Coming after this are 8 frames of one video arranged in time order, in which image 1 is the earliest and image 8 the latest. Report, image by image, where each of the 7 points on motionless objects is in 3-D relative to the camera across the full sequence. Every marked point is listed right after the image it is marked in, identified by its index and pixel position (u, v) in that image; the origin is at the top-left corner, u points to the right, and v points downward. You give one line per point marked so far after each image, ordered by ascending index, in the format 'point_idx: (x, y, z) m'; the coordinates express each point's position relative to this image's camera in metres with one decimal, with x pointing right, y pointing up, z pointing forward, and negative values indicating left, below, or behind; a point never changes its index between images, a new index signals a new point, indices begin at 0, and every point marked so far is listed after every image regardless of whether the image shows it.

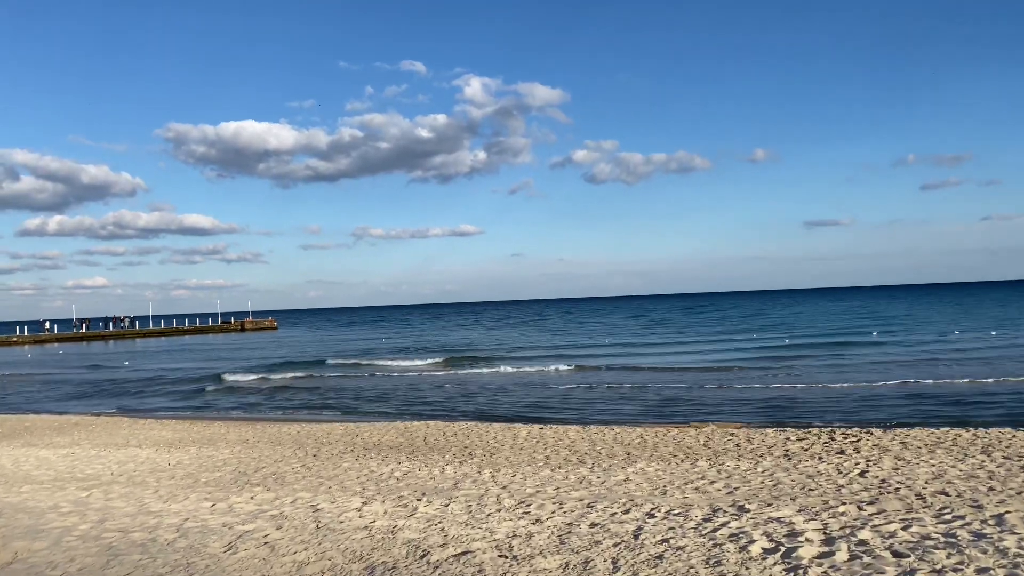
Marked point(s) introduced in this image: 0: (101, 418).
0: (-9.0, -2.9, +18.2) m
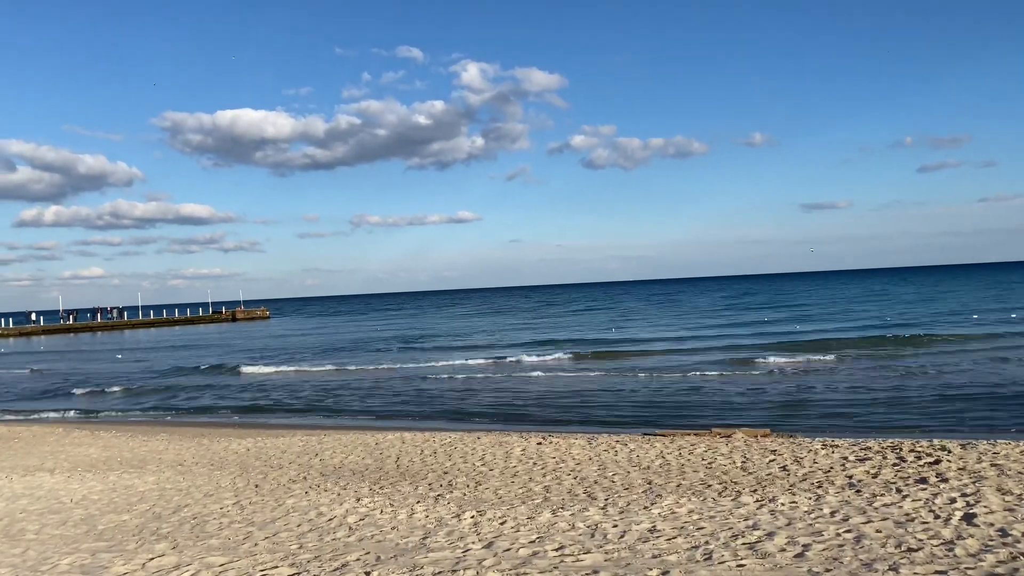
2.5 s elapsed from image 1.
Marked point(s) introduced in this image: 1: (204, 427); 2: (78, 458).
0: (-9.1, -2.7, +15.7) m
1: (-6.2, -2.8, +16.7) m
2: (-6.6, -2.6, +12.7) m
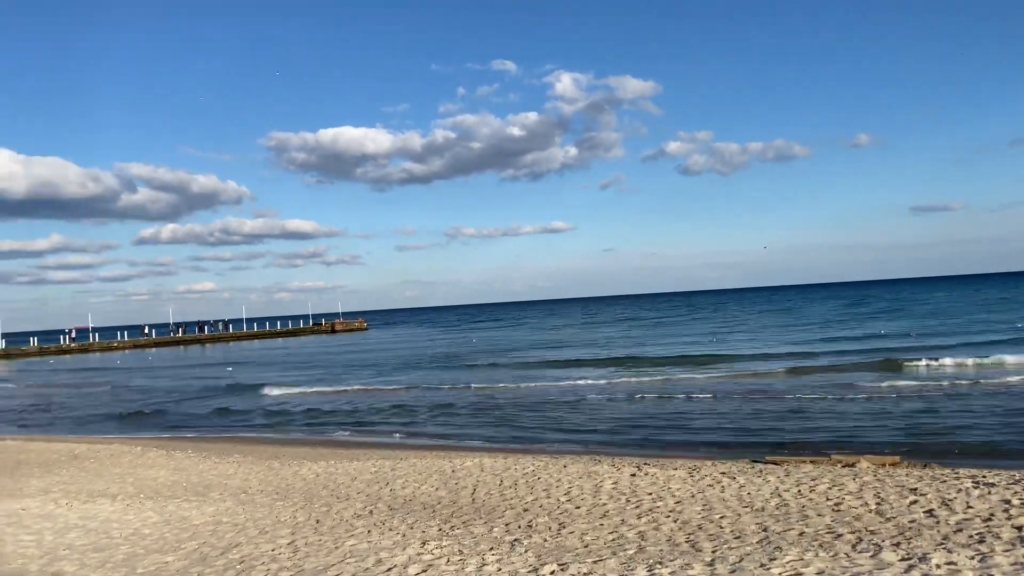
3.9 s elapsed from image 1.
0: (-7.5, -3.0, +15.4) m
1: (-4.5, -3.1, +16.0) m
2: (-5.3, -2.8, +12.1) m
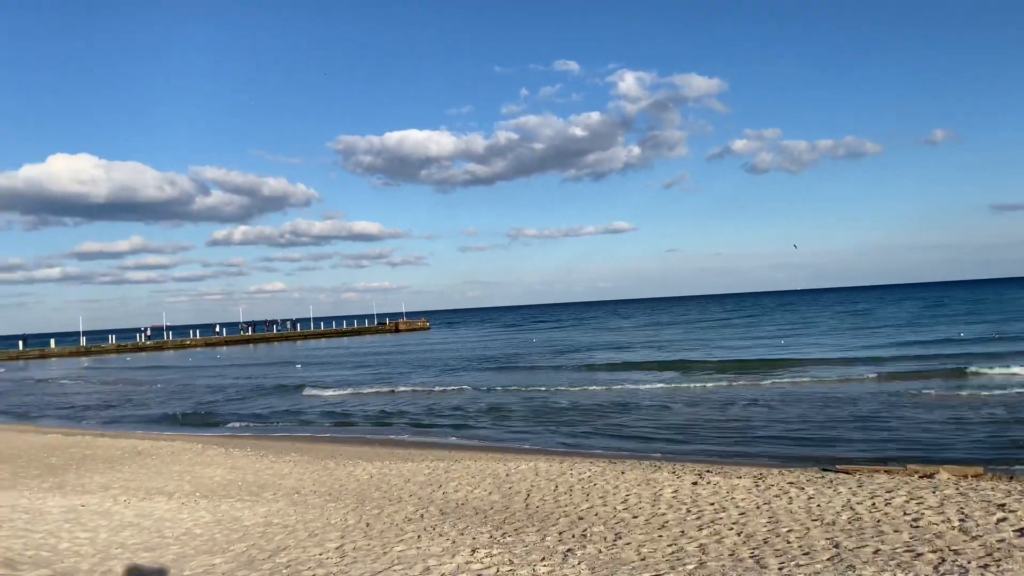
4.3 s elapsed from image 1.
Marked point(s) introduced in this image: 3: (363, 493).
0: (-6.4, -3.0, +15.6) m
1: (-3.4, -3.1, +16.0) m
2: (-4.5, -2.8, +12.1) m
3: (-1.9, -2.6, +10.6) m
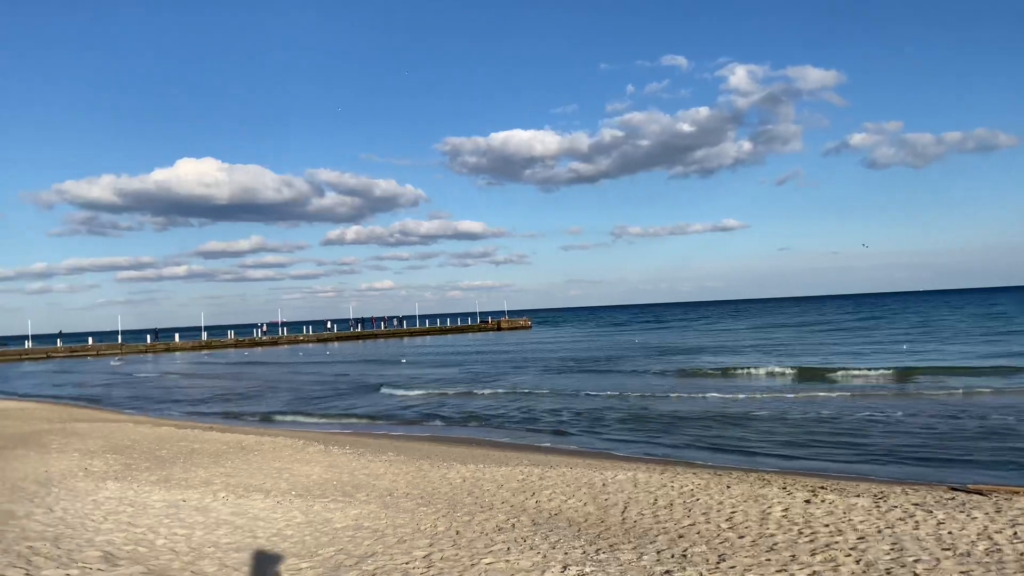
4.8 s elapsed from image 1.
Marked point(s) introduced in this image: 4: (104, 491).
0: (-4.6, -3.0, +15.9) m
1: (-1.5, -3.1, +15.9) m
2: (-3.1, -2.8, +12.2) m
3: (-0.7, -2.6, +10.4) m
4: (-5.6, -2.8, +11.5) m
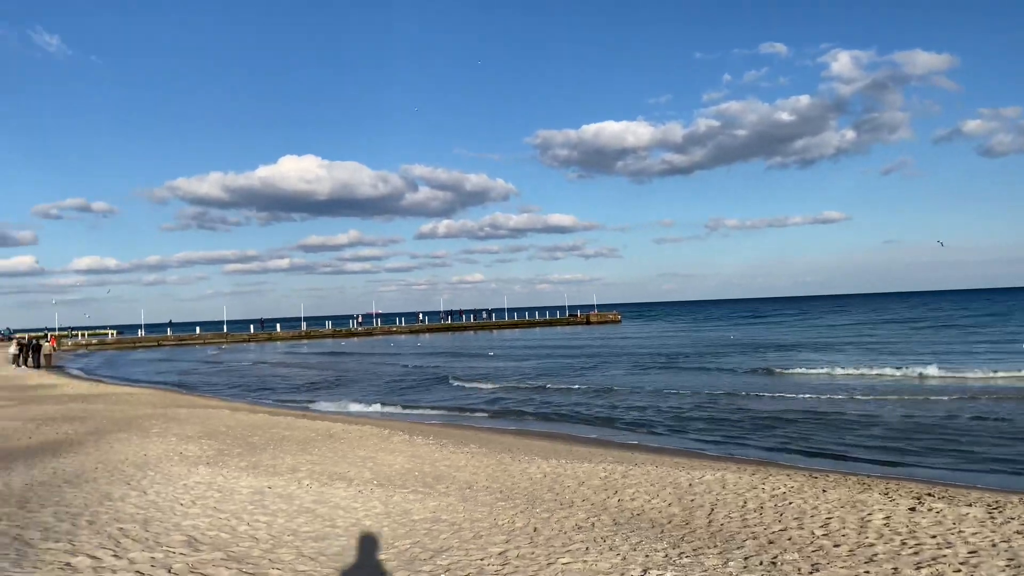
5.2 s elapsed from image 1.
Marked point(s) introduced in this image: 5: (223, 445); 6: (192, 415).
0: (-2.9, -2.8, +16.0) m
1: (+0.1, -2.9, +15.7) m
2: (-1.9, -2.6, +12.2) m
3: (+0.3, -2.5, +10.1) m
4: (-4.5, -2.7, +11.8) m
5: (-5.2, -2.8, +14.9) m
6: (-7.7, -3.1, +19.9) m
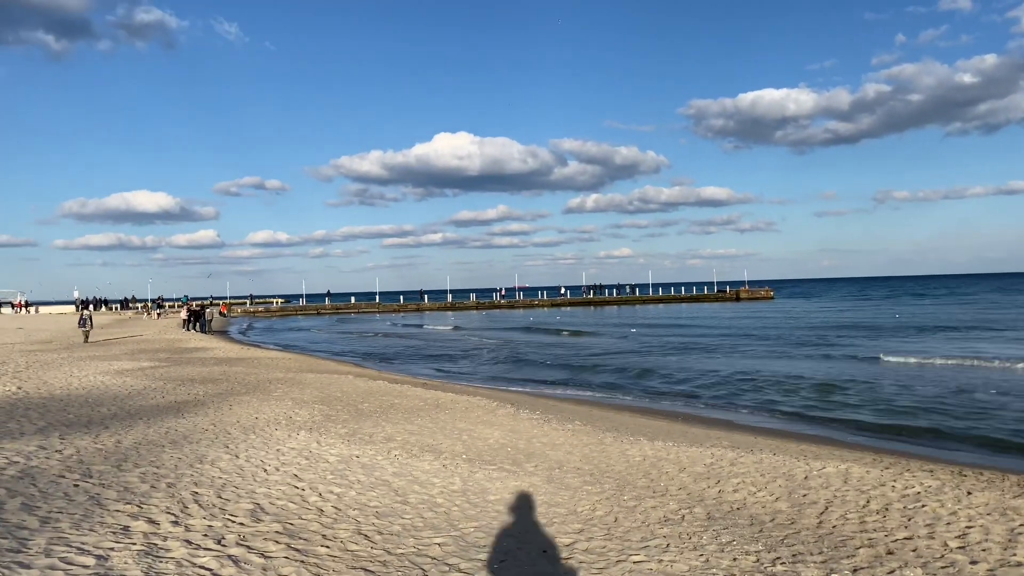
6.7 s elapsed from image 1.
0: (-0.8, -2.2, +15.7) m
1: (+2.1, -2.4, +14.8) m
2: (-0.5, -2.2, +11.7) m
3: (+1.3, -2.1, +9.3) m
4: (-3.1, -2.2, +11.8) m
5: (-3.2, -2.2, +14.9) m
6: (-4.8, -2.3, +20.3) m
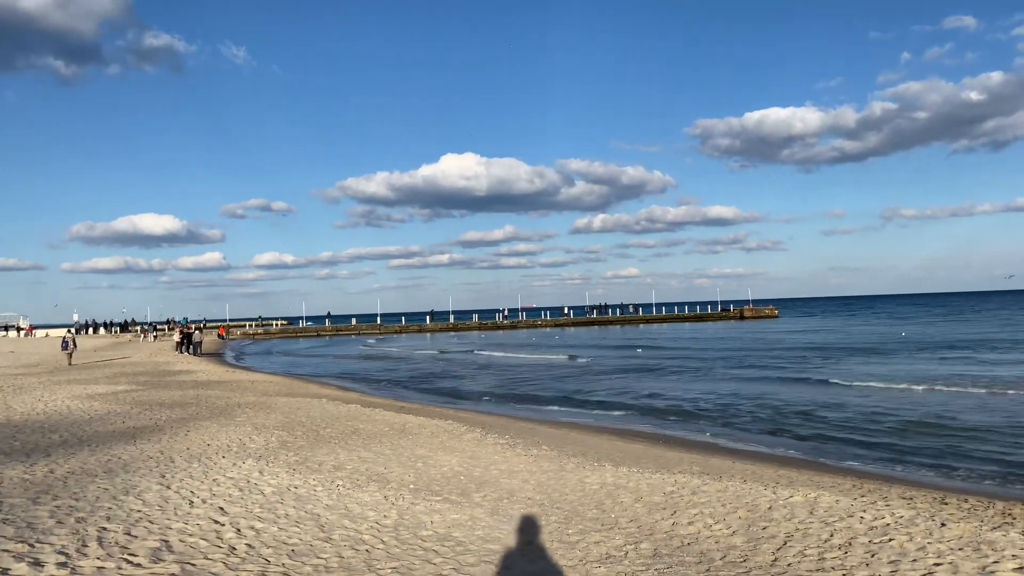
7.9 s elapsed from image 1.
0: (-1.4, -2.6, +15.0) m
1: (+1.5, -2.7, +14.1) m
2: (-1.1, -2.4, +11.1) m
3: (+0.7, -2.3, +8.6) m
4: (-3.7, -2.4, +11.1) m
5: (-3.8, -2.6, +14.3) m
6: (-5.3, -2.8, +19.7) m
